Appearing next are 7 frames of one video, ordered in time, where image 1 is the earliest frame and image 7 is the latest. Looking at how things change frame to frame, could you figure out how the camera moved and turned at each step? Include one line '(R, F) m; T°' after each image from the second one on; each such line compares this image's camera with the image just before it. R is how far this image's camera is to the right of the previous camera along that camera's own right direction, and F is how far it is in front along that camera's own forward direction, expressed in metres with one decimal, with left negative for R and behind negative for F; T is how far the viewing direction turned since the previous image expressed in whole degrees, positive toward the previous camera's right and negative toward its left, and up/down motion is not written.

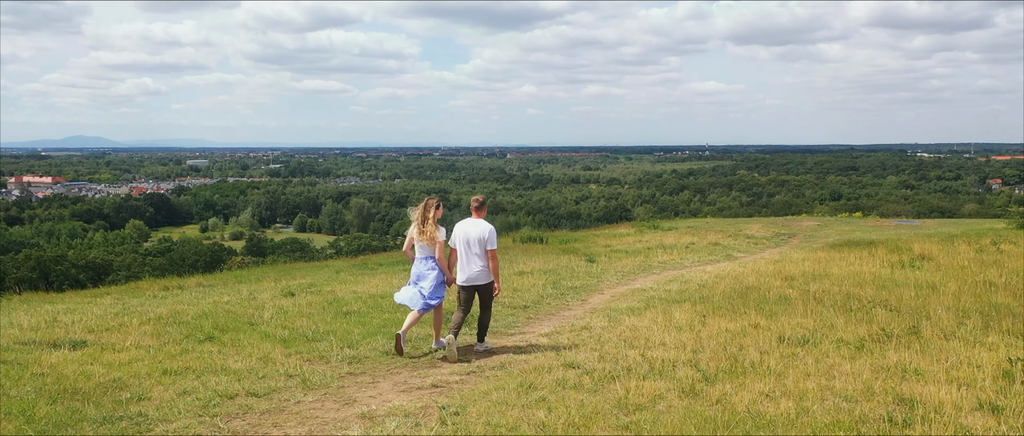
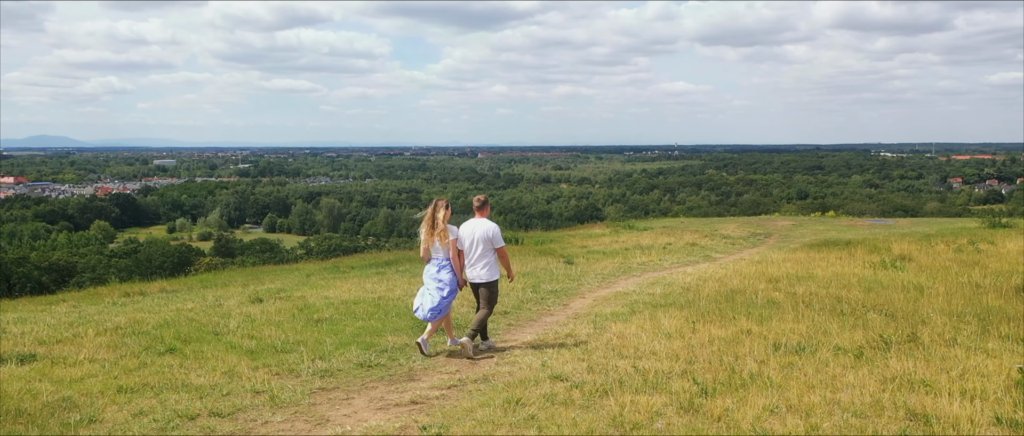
(-0.1, +0.3) m; +2°
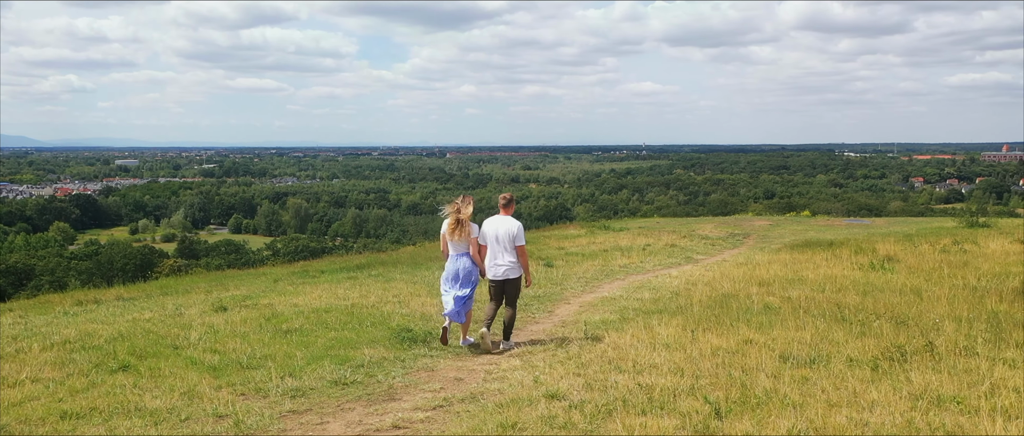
(-0.1, +0.4) m; +2°
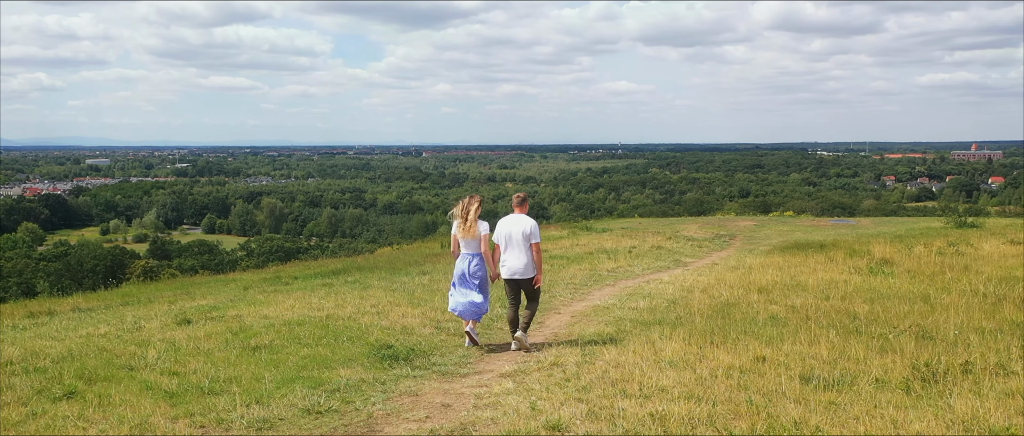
(-0.1, +0.5) m; +2°
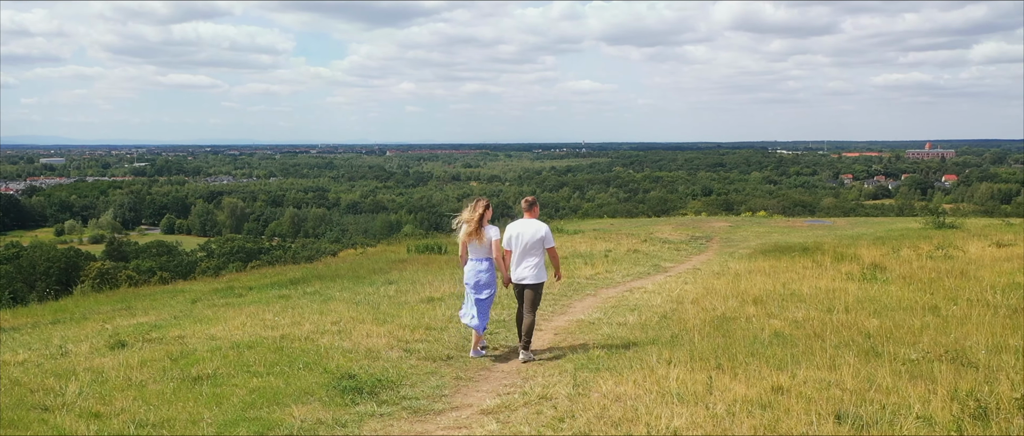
(-0.1, +0.7) m; +3°
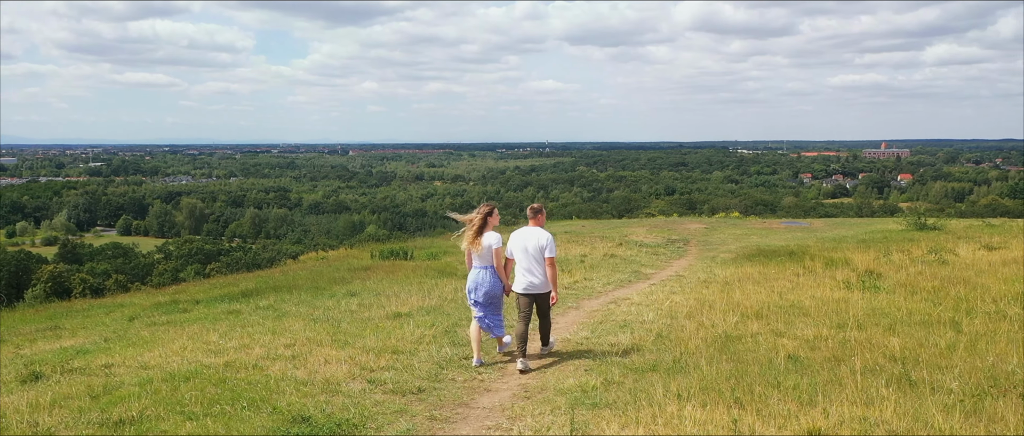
(-0.1, +0.8) m; +3°
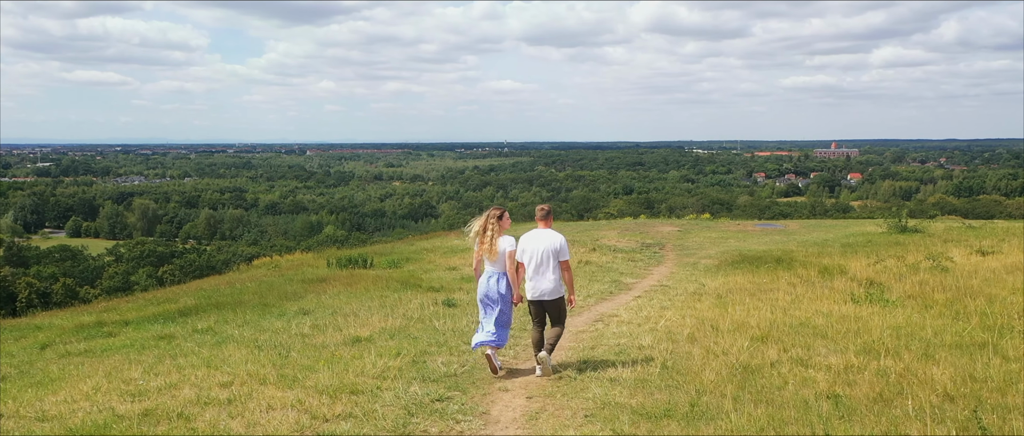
(-0.1, +0.9) m; +3°
